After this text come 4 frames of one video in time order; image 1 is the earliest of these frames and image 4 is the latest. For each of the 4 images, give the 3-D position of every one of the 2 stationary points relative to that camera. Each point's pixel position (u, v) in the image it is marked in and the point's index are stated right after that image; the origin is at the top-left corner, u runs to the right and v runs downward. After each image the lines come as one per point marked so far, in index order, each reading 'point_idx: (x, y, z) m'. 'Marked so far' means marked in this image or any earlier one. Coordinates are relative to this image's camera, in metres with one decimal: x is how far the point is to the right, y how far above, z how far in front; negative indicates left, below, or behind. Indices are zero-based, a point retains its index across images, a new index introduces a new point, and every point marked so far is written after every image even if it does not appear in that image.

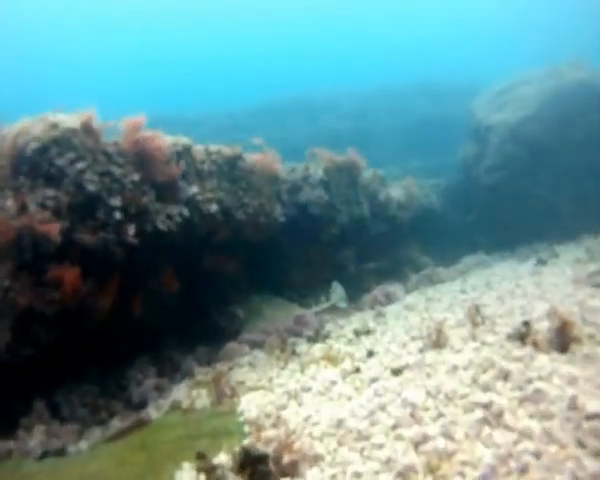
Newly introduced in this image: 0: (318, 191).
0: (+0.2, +0.7, +10.9) m
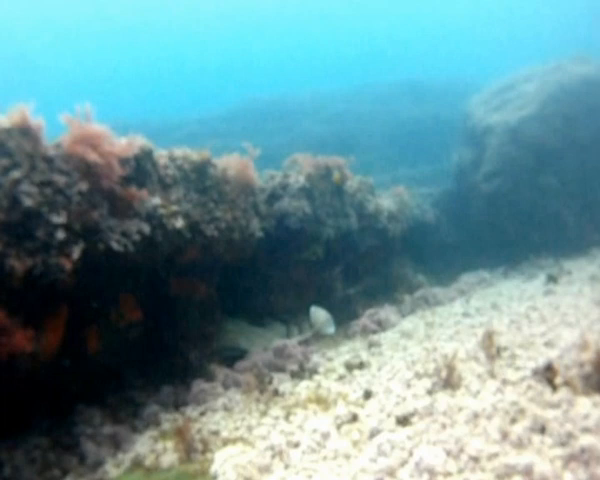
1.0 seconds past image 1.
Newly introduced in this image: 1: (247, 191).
0: (0.0, +0.4, +9.8) m
1: (-0.5, +0.5, +9.0) m
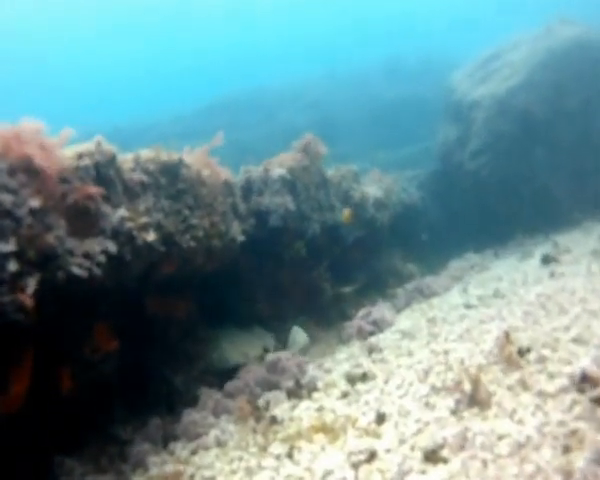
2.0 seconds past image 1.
0: (-0.2, +0.4, +9.0) m
1: (-0.7, +0.4, +8.1) m
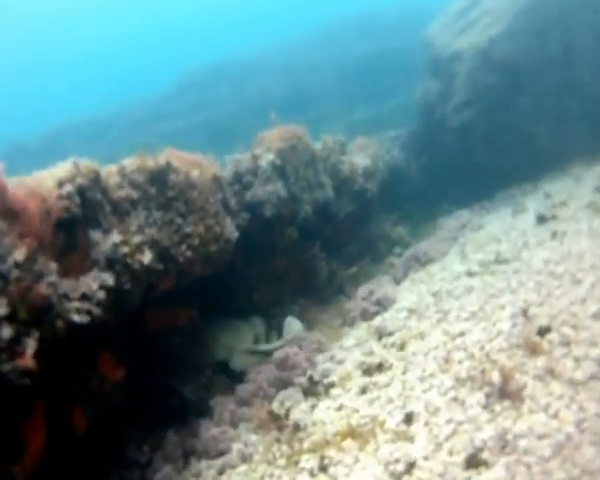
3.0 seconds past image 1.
0: (-0.3, +0.5, +8.8) m
1: (-0.8, +0.4, +7.9) m
